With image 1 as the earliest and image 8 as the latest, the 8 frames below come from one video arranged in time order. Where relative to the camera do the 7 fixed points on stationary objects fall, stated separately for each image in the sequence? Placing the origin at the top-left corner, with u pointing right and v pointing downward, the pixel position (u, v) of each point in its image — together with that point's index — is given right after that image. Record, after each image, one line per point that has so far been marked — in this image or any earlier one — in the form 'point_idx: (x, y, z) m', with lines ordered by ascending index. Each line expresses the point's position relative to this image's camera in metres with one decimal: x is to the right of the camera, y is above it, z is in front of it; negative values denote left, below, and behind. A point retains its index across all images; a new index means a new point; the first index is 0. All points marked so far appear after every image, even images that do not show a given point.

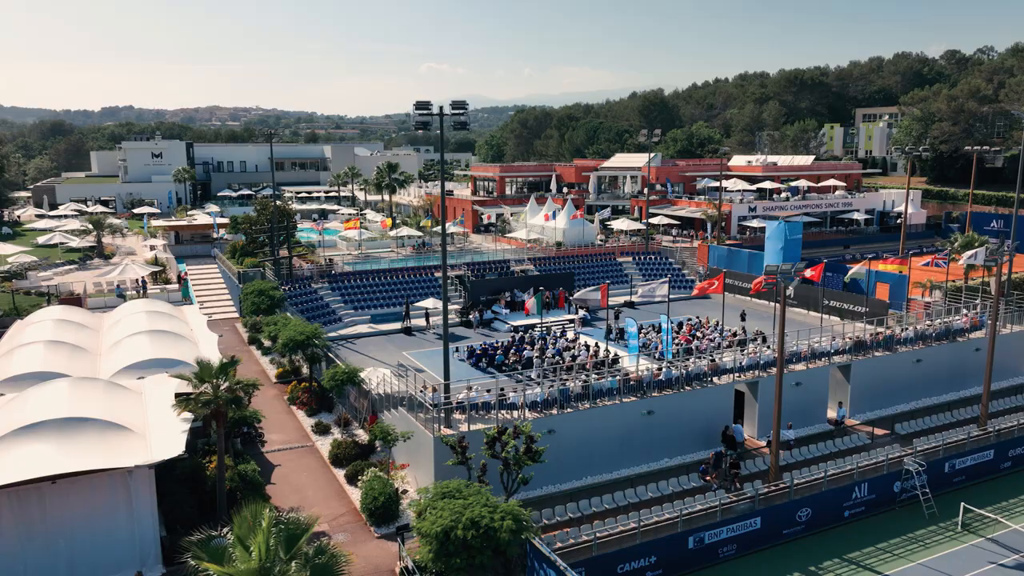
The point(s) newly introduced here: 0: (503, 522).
0: (-0.2, -5.0, +15.9) m
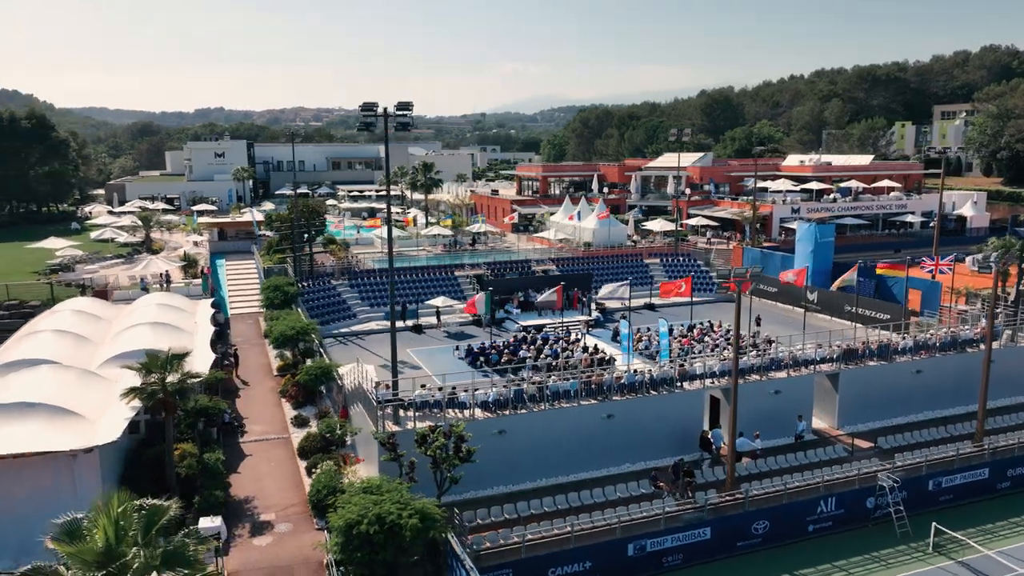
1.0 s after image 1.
0: (-2.2, -4.9, +16.0) m
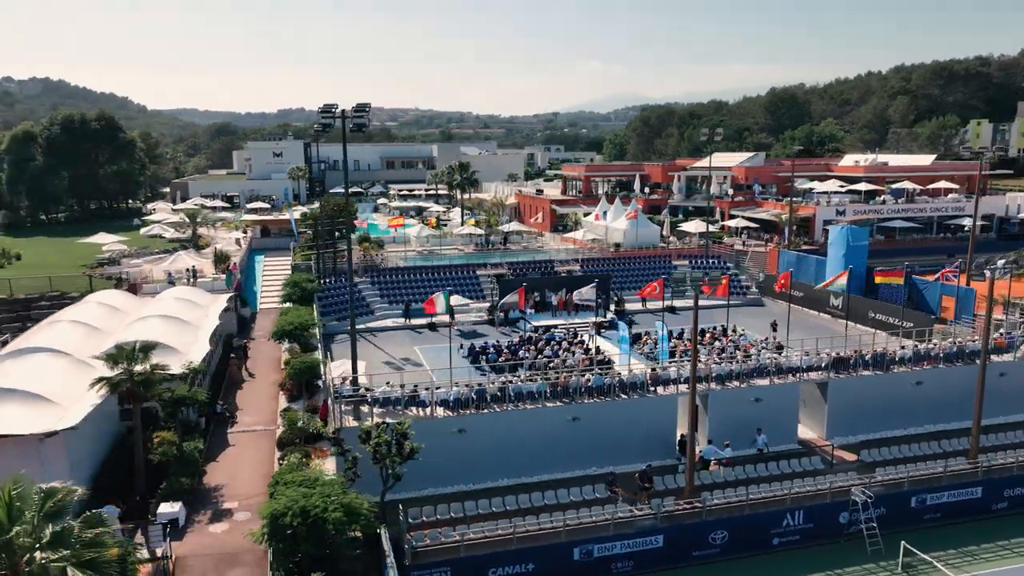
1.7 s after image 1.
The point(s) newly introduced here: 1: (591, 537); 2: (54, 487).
0: (-4.0, -4.9, +16.4) m
1: (+2.0, -6.5, +19.5) m
2: (-7.9, -3.5, +13.1) m
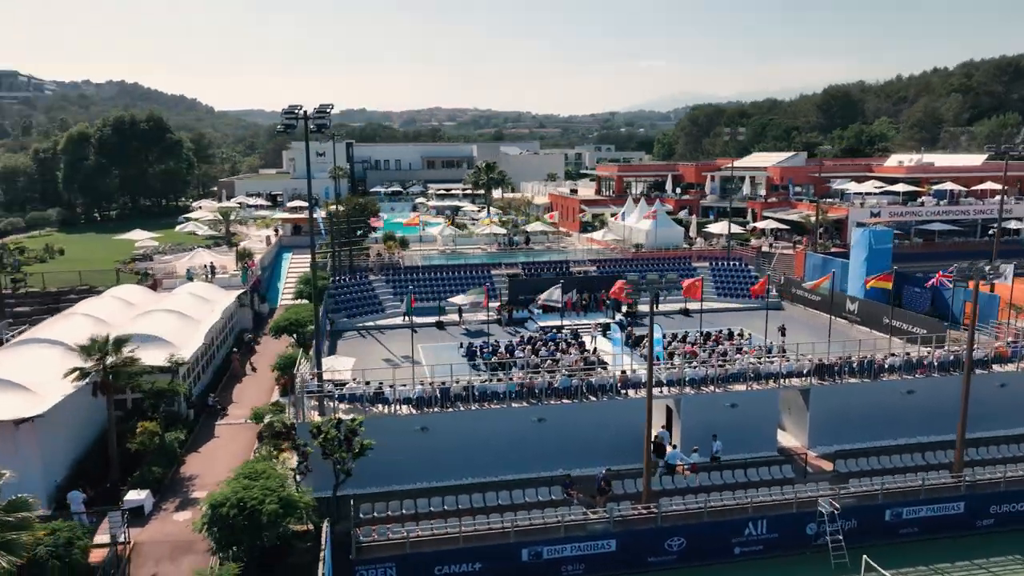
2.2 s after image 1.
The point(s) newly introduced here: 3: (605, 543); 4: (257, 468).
0: (-5.5, -4.9, +16.8) m
1: (+0.7, -6.5, +19.5) m
2: (-9.6, -3.4, +13.8) m
3: (+2.5, -6.7, +19.8) m
4: (-6.2, -4.4, +18.4) m
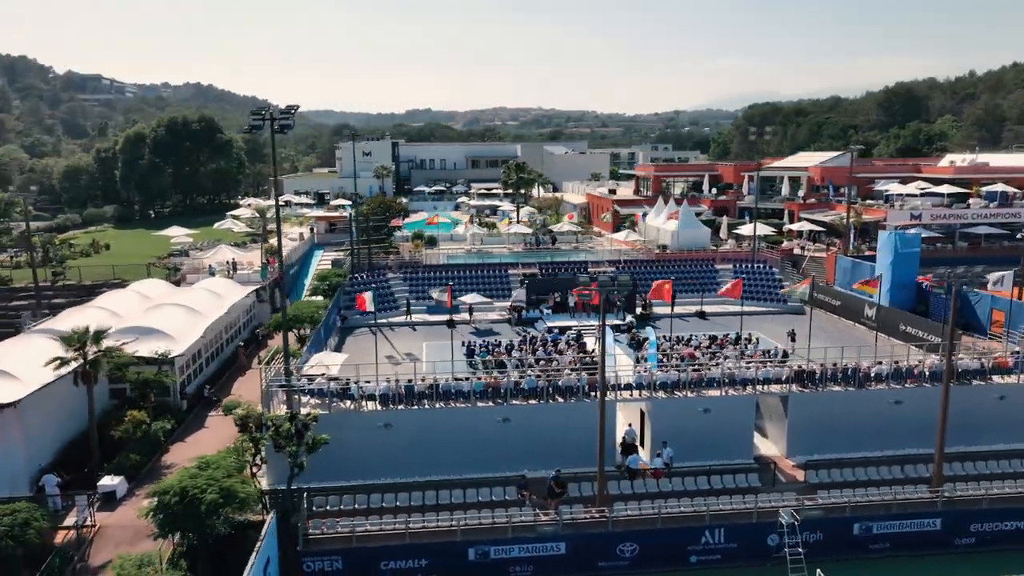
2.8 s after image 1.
0: (-7.0, -4.8, +17.3) m
1: (-0.6, -6.5, +19.5) m
2: (-11.4, -3.2, +14.7) m
3: (+1.1, -6.7, +19.7) m
4: (-7.6, -4.3, +19.0) m
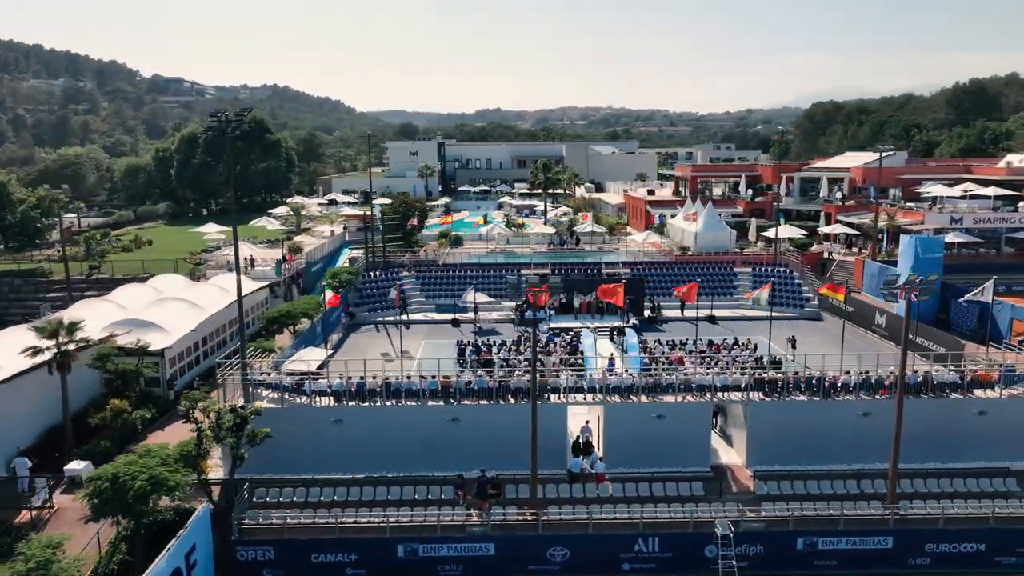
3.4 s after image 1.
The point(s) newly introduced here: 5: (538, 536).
0: (-9.0, -4.7, +18.1) m
1: (-2.5, -6.5, +19.7) m
2: (-13.6, -3.1, +15.8) m
3: (-0.8, -6.8, +19.7) m
4: (-9.5, -4.2, +19.8) m
5: (+0.7, -6.5, +19.7) m
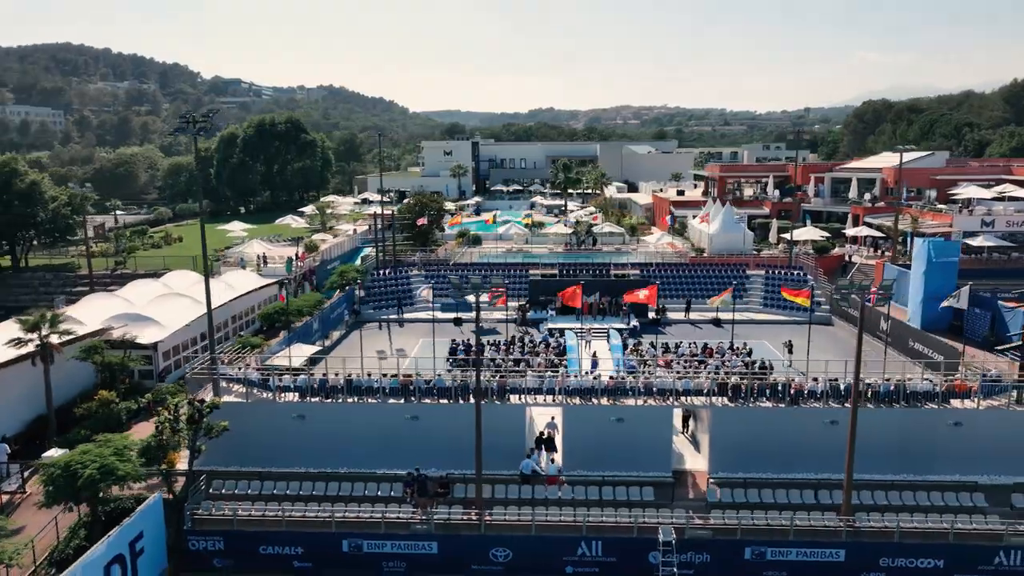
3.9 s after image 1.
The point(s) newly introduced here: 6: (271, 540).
0: (-10.6, -4.6, +18.7) m
1: (-4.0, -6.5, +19.9) m
2: (-15.3, -2.9, +16.8) m
3: (-2.3, -6.8, +19.8) m
4: (-10.9, -4.1, +20.6) m
5: (-0.8, -6.5, +19.7) m
6: (-6.4, -6.7, +19.9) m
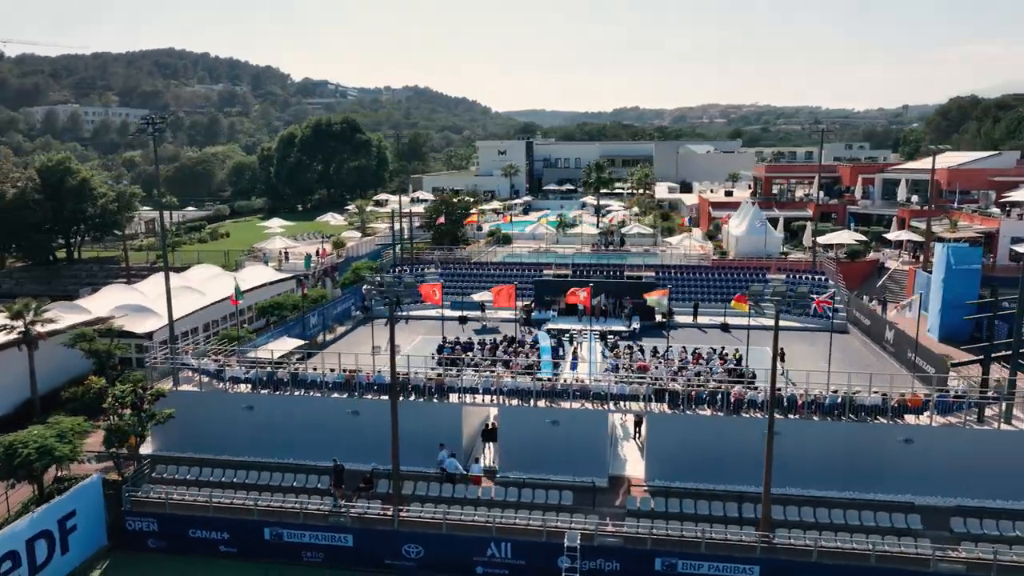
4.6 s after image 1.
0: (-12.9, -4.3, +20.0) m
1: (-6.3, -6.3, +20.5) m
2: (-17.8, -2.6, +18.6) m
3: (-4.6, -6.7, +20.2) m
4: (-13.1, -3.9, +21.9) m
5: (-3.1, -6.5, +20.0) m
6: (-8.7, -6.5, +20.8) m
